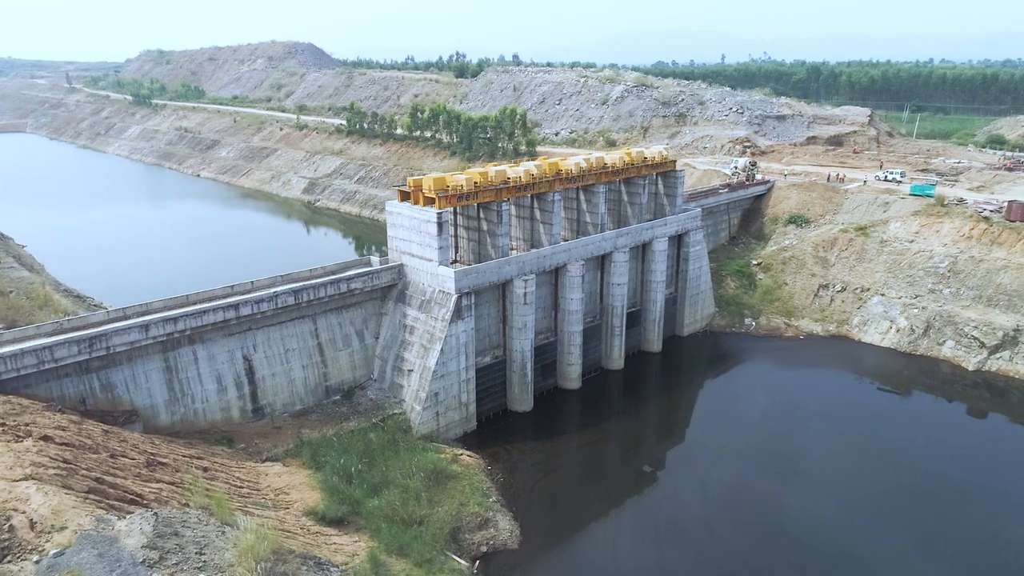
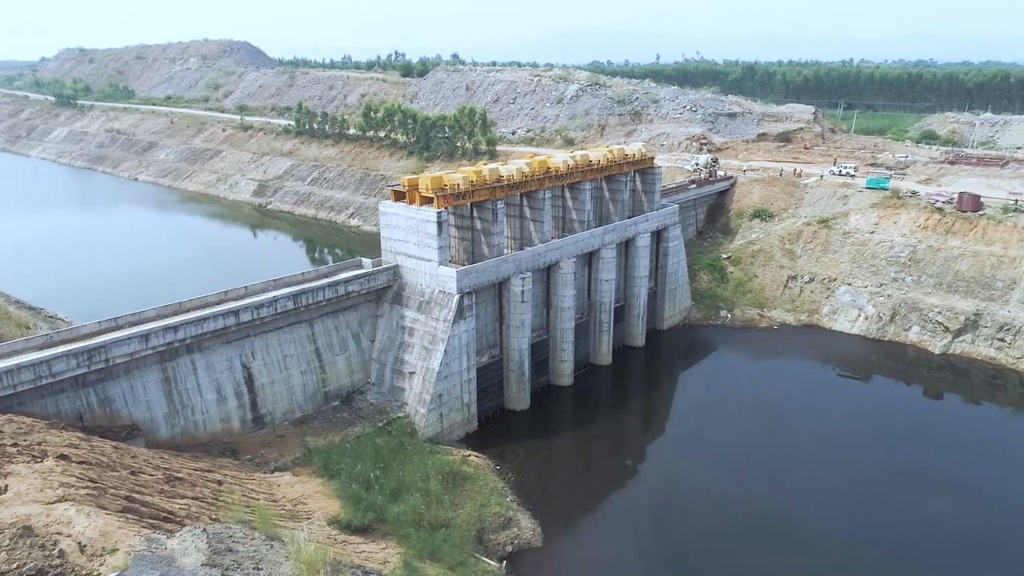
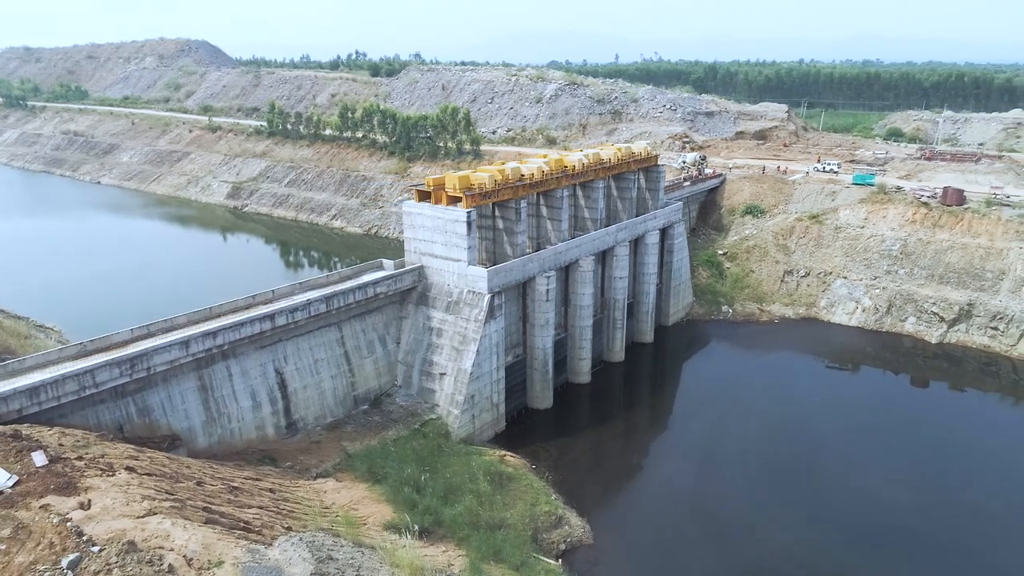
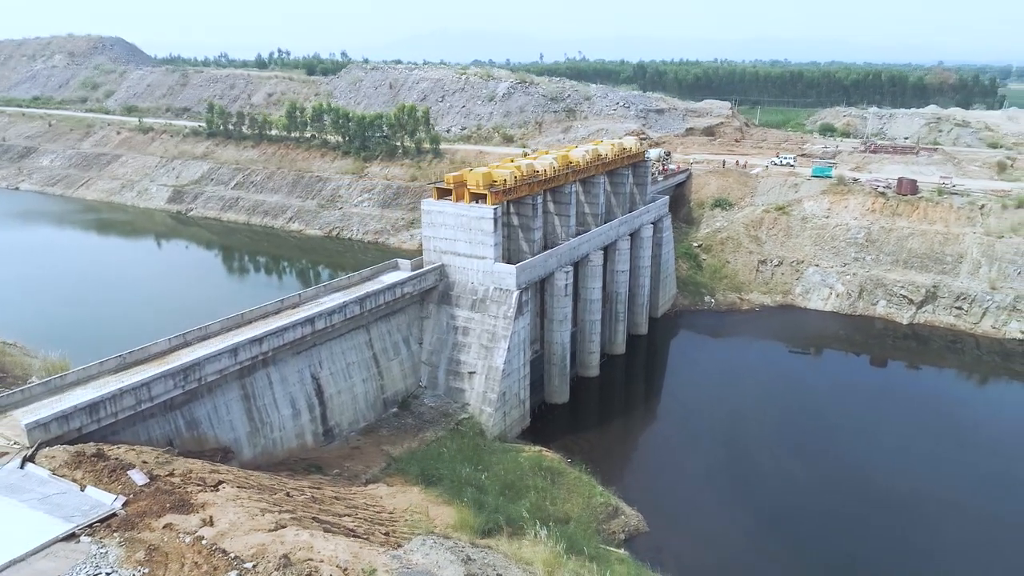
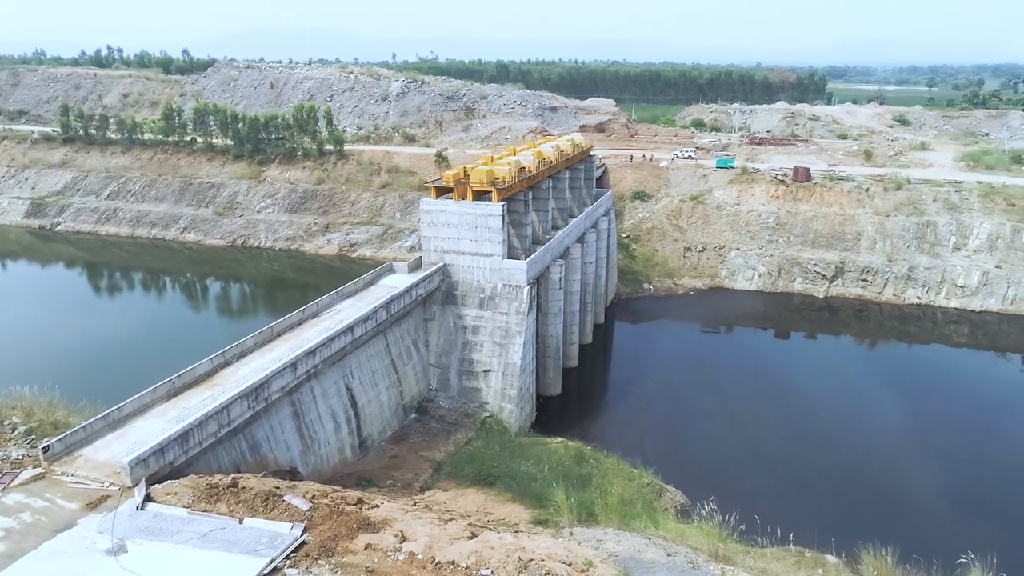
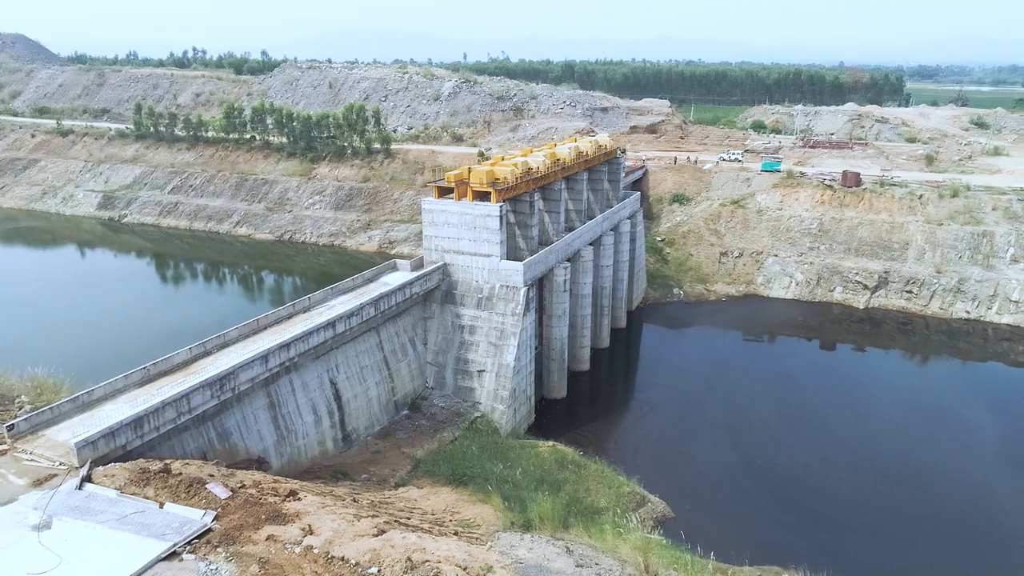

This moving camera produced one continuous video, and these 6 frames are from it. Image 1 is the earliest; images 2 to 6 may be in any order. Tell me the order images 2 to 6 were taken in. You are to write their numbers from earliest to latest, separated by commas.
2, 3, 4, 6, 5
